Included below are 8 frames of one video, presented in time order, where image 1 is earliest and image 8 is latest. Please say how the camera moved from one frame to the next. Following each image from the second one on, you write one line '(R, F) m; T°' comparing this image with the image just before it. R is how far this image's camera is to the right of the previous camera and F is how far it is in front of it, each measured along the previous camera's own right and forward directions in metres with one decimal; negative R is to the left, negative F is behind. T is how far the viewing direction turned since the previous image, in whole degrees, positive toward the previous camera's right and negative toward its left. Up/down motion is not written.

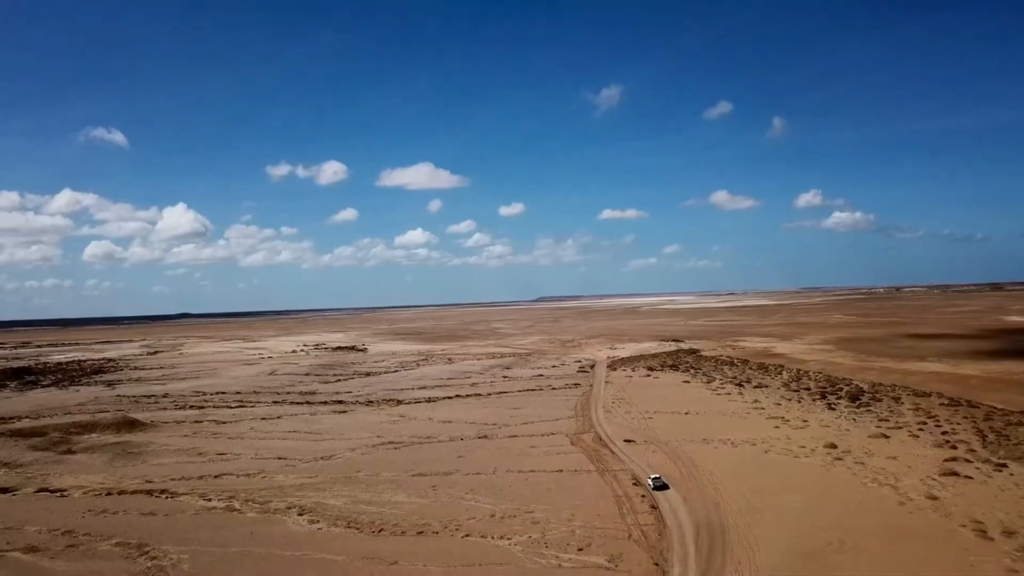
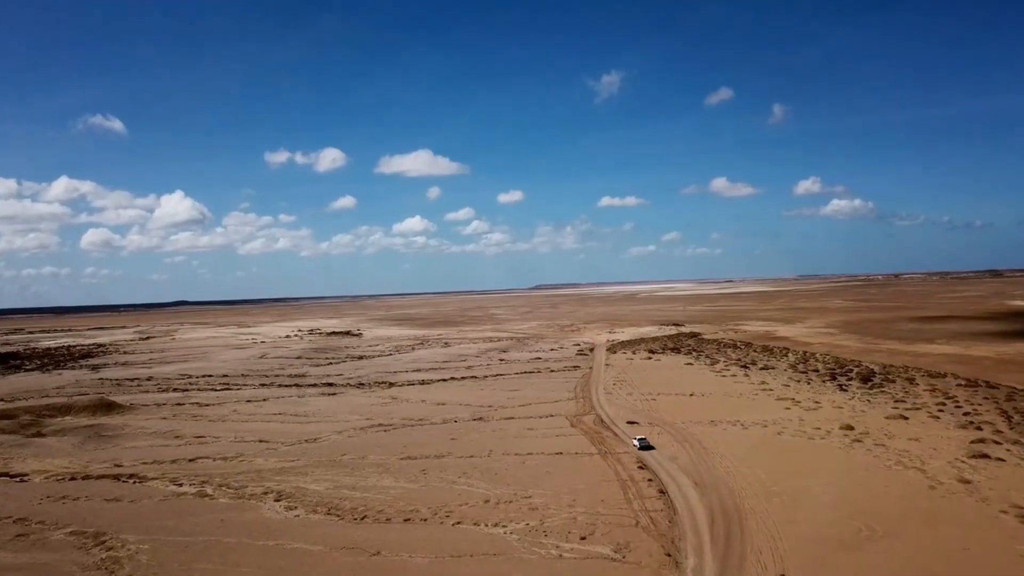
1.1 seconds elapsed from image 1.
(+0.1, +1.2) m; 0°
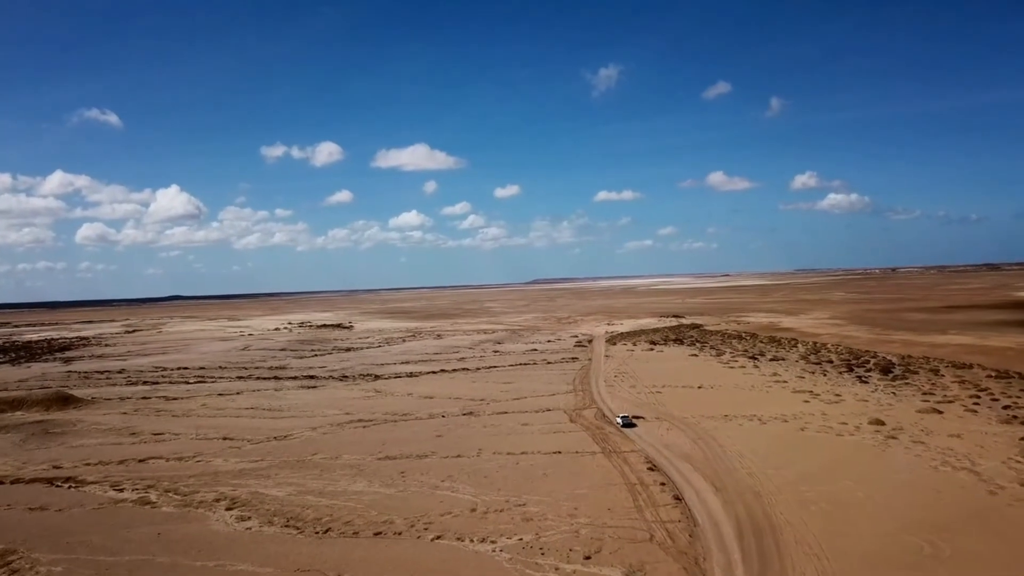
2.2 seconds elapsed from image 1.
(+0.1, +1.8) m; 0°
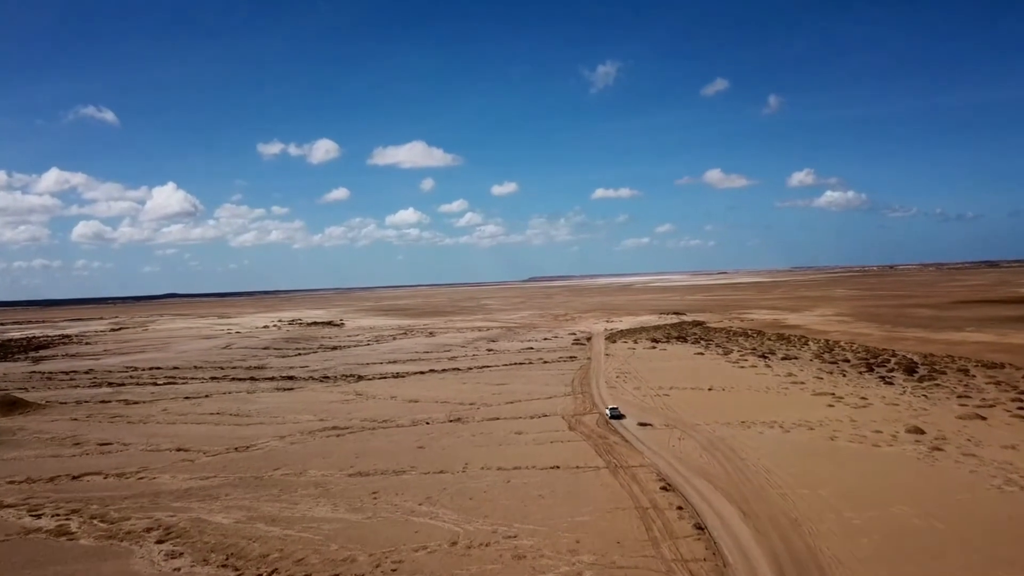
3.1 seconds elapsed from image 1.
(+0.1, +1.8) m; 0°
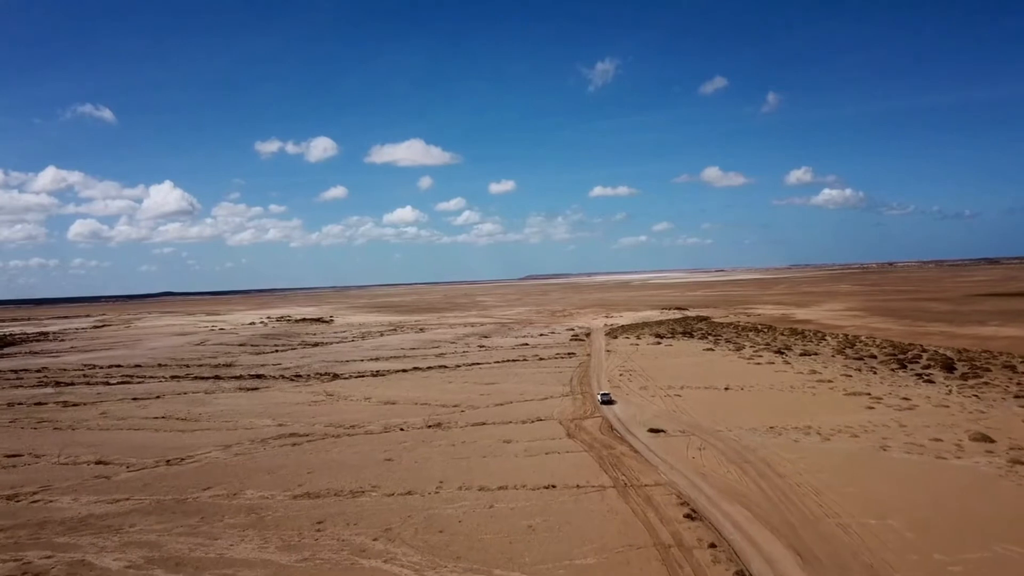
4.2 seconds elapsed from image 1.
(+0.2, +2.3) m; 0°
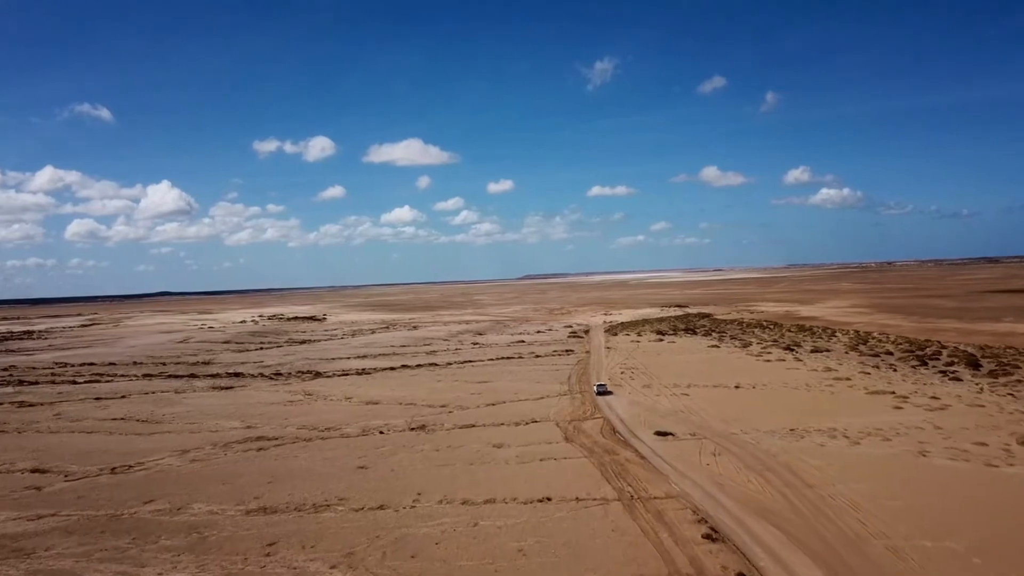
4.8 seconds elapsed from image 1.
(+0.1, +1.3) m; 0°
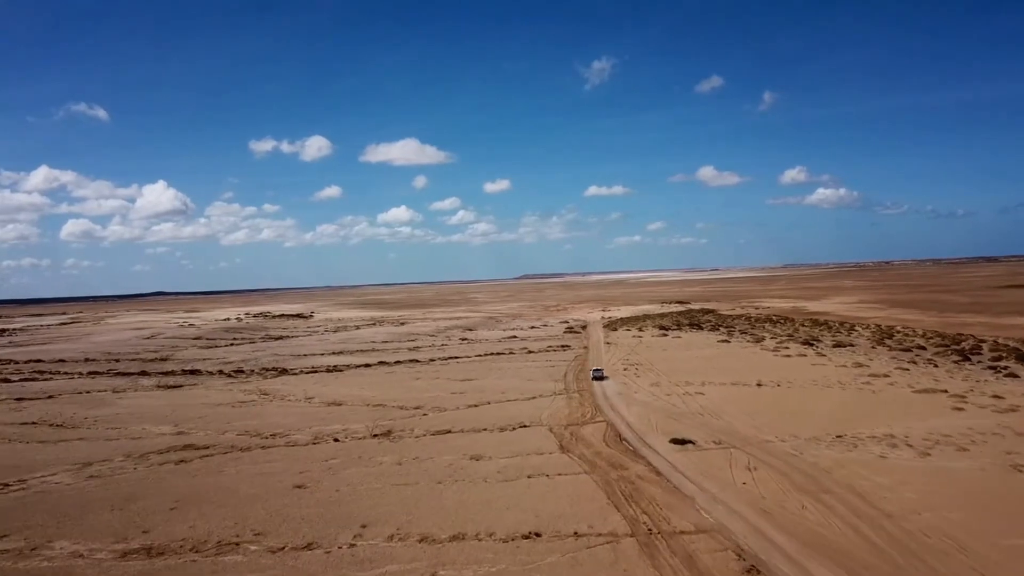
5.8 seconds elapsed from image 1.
(+0.2, +2.1) m; 0°
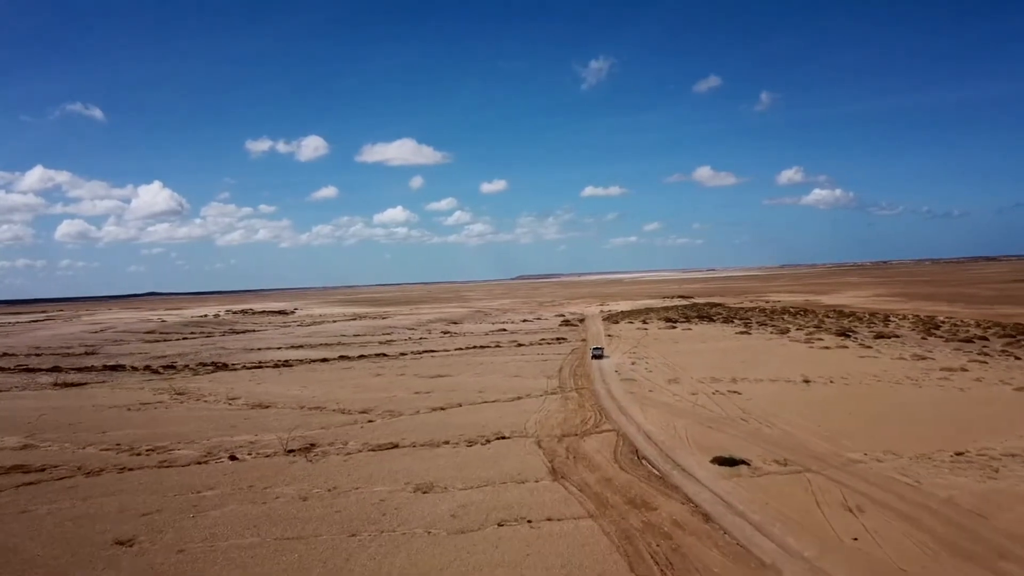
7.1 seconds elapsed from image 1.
(+0.3, +2.9) m; 0°
